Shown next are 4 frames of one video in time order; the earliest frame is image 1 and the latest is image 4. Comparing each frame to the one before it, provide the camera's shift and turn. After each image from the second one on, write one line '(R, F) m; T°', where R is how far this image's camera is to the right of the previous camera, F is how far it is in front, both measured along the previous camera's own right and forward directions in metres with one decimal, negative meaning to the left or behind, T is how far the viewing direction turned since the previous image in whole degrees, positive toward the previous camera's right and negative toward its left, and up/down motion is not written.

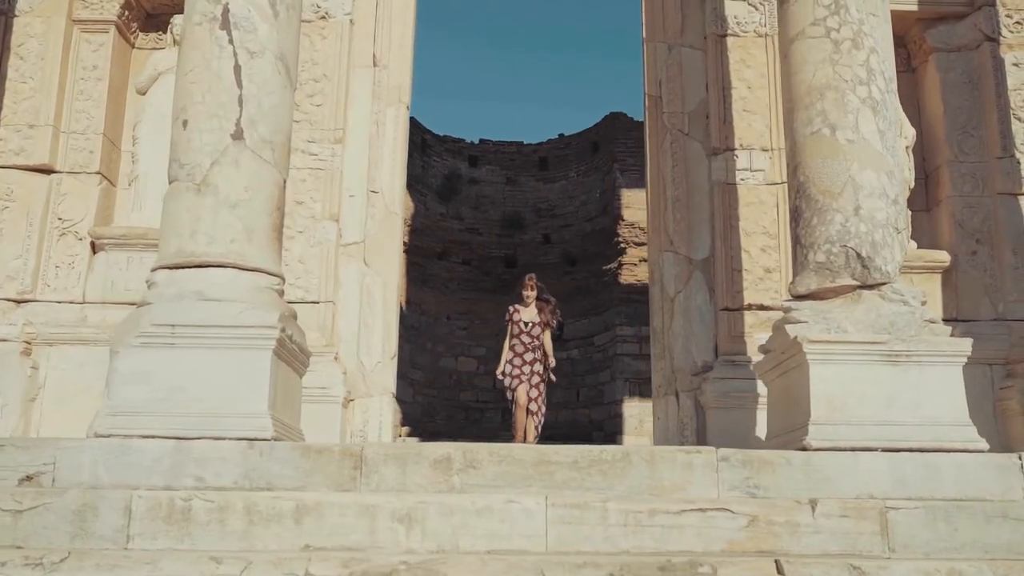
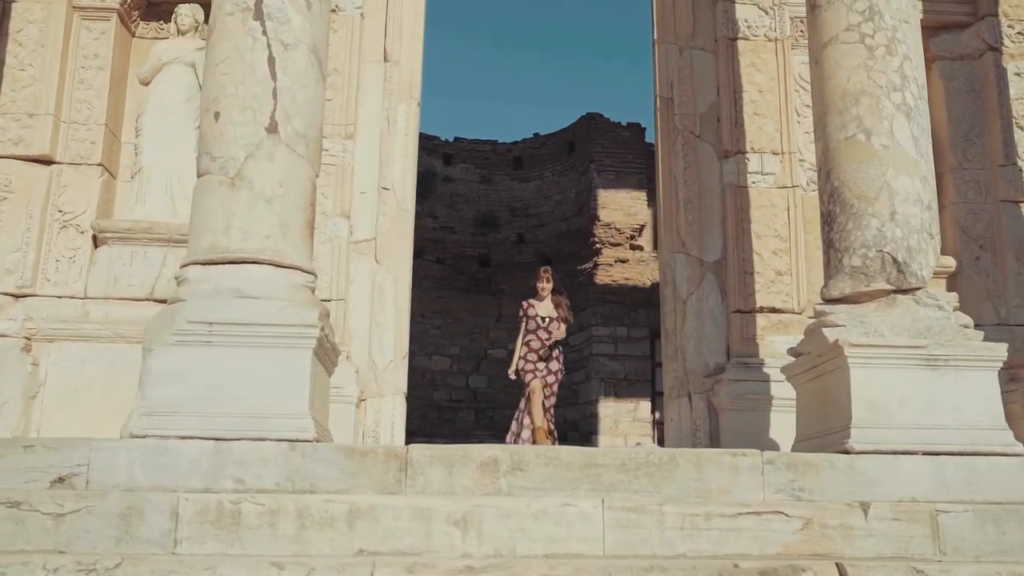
(-0.5, +0.1) m; +3°
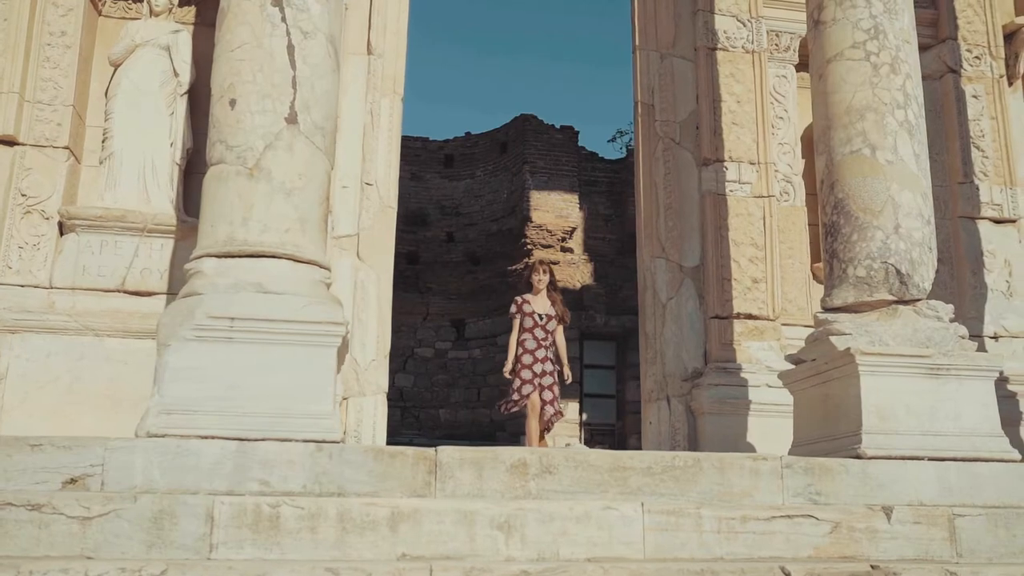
(-0.7, +0.1) m; +6°
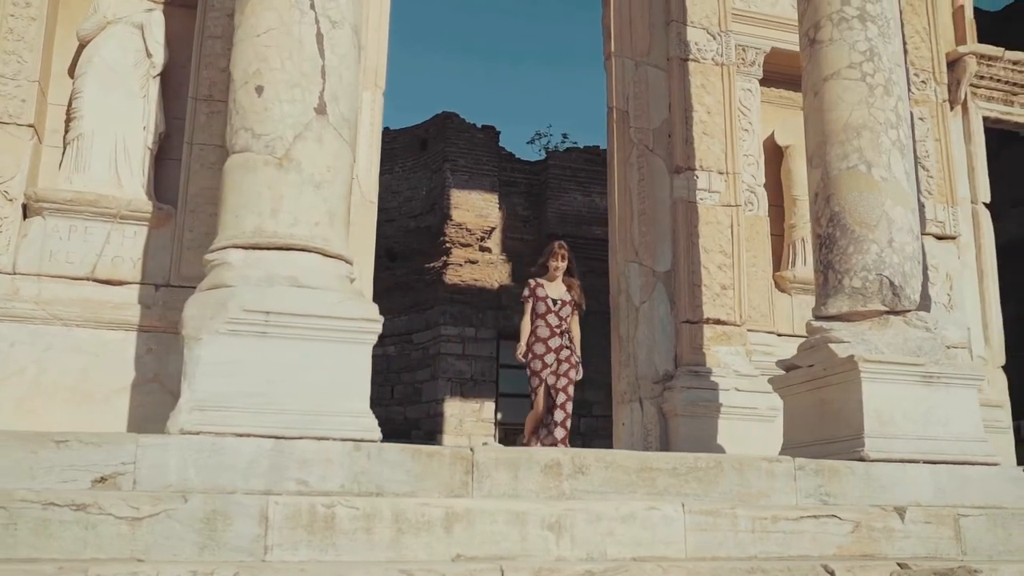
(-0.8, 0.0) m; +7°
